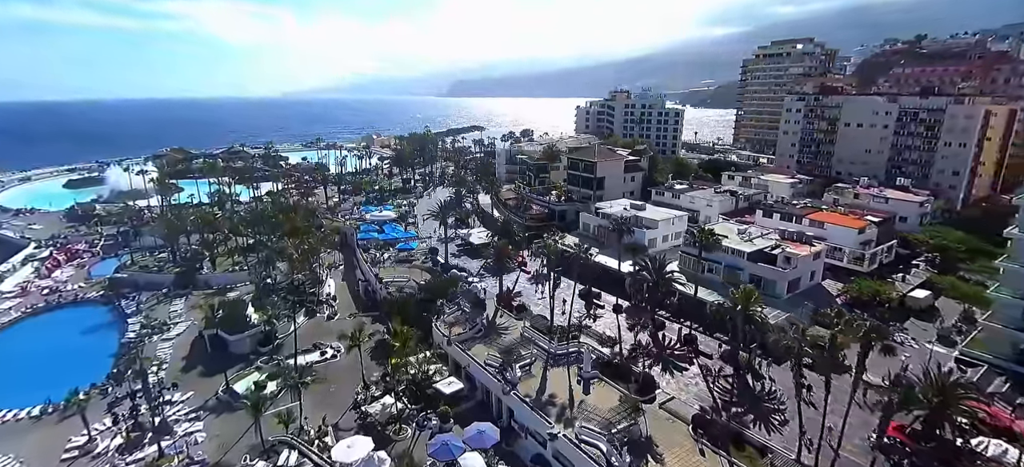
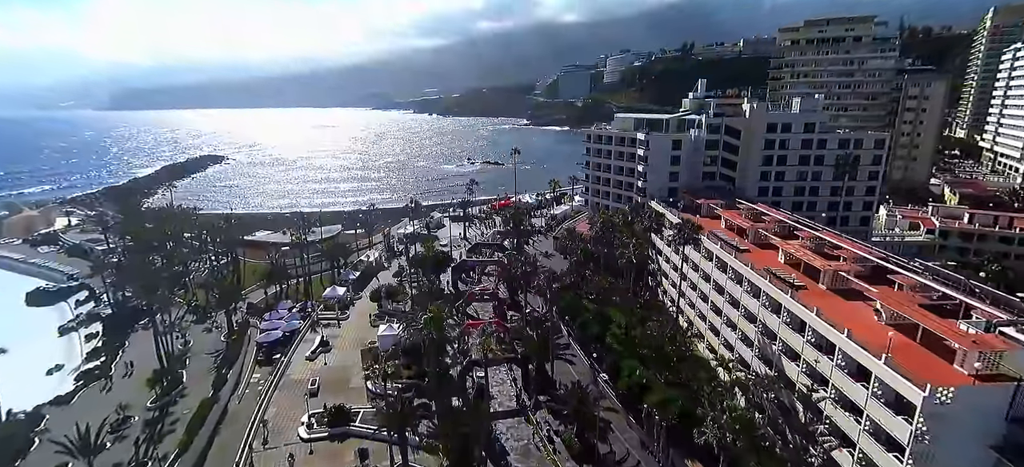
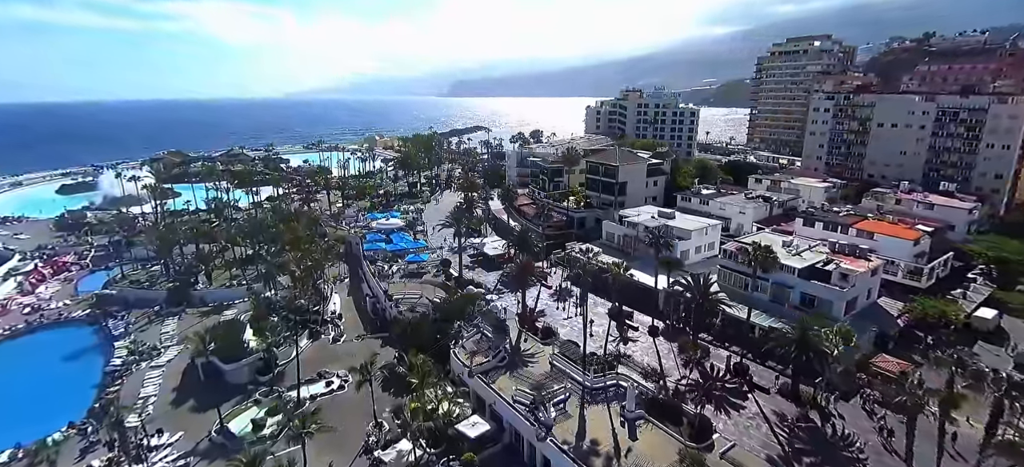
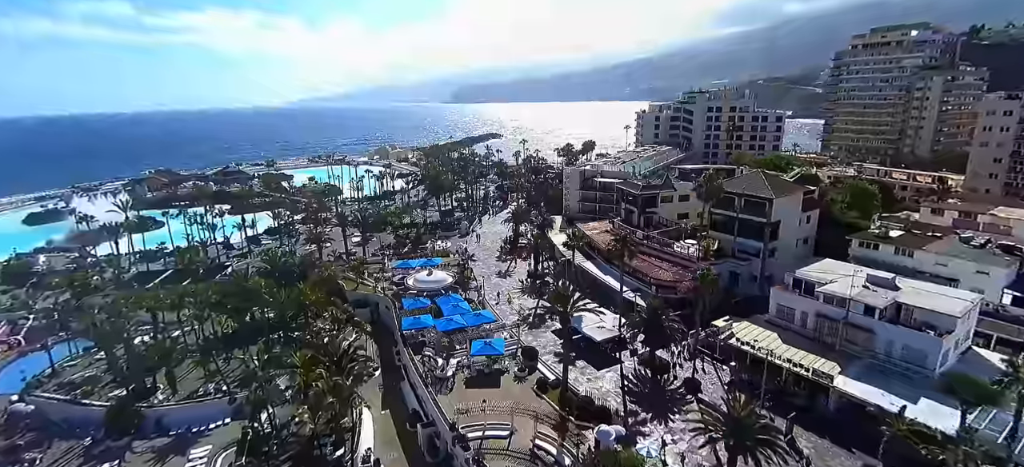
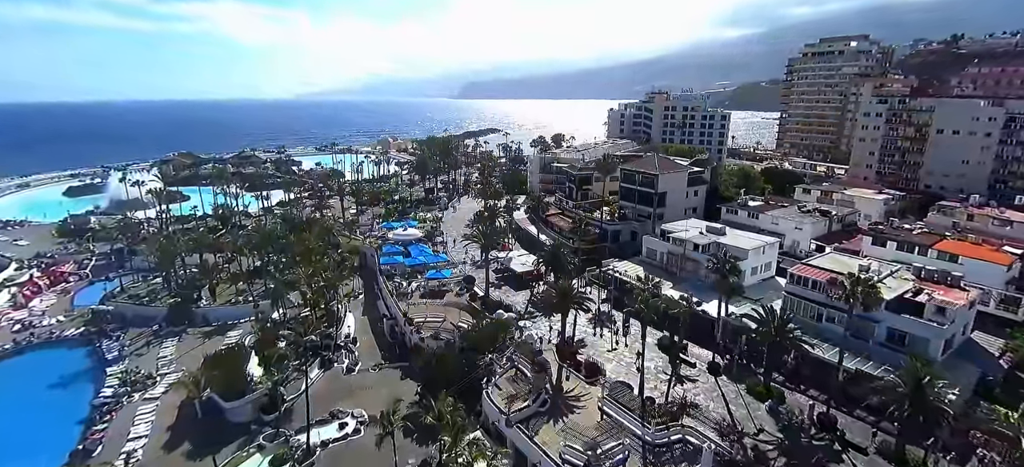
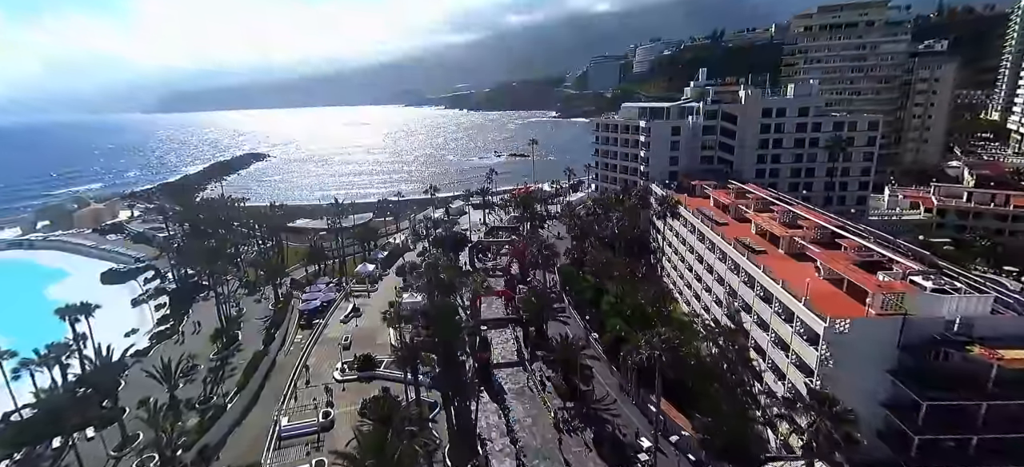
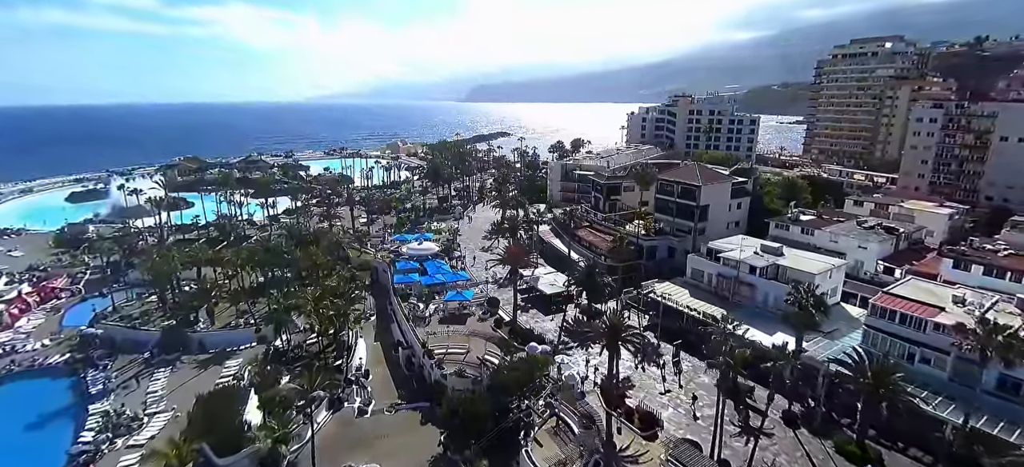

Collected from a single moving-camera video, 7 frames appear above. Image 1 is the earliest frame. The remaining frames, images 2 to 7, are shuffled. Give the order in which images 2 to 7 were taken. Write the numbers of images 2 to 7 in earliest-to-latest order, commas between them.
3, 5, 7, 4, 6, 2
